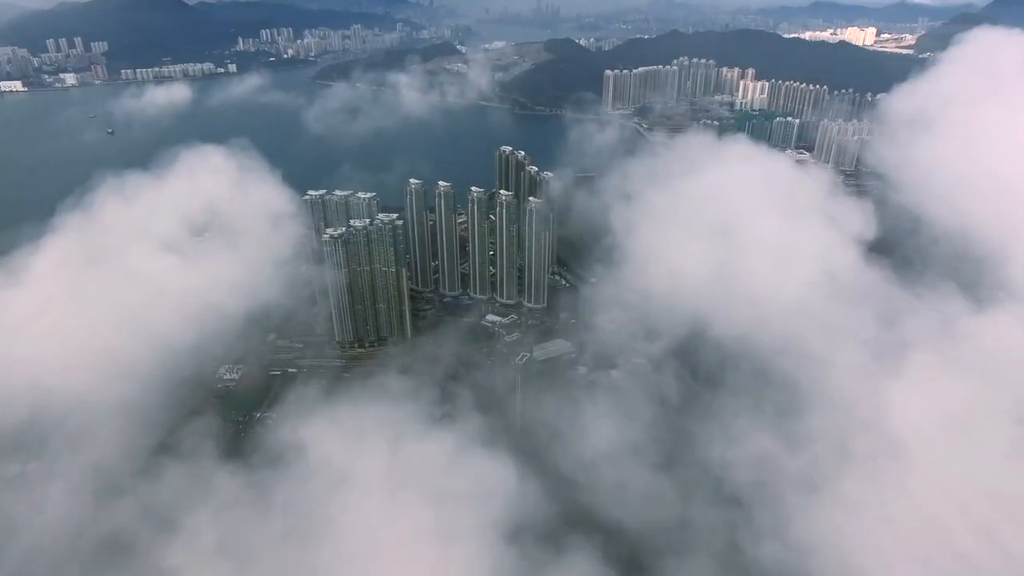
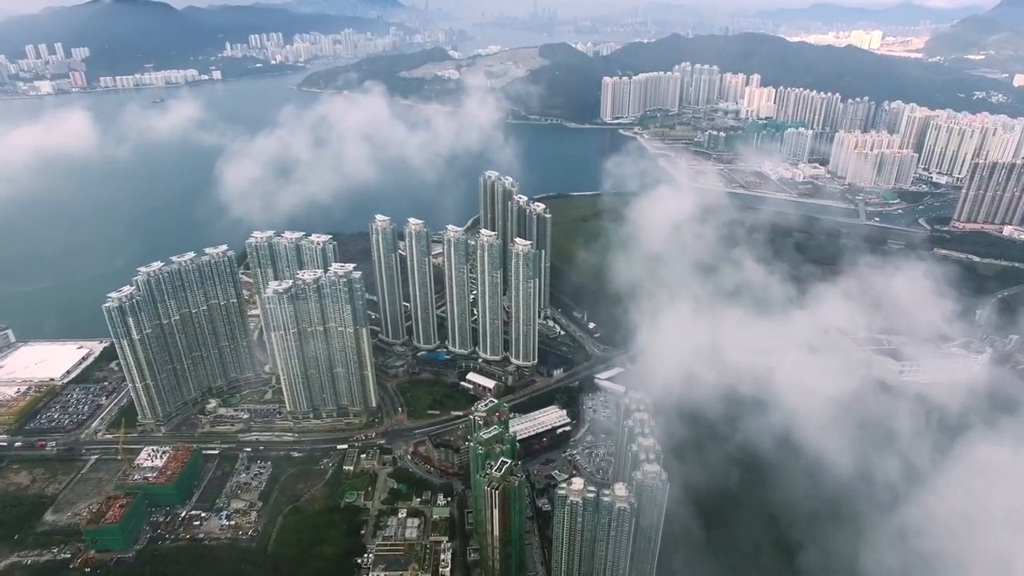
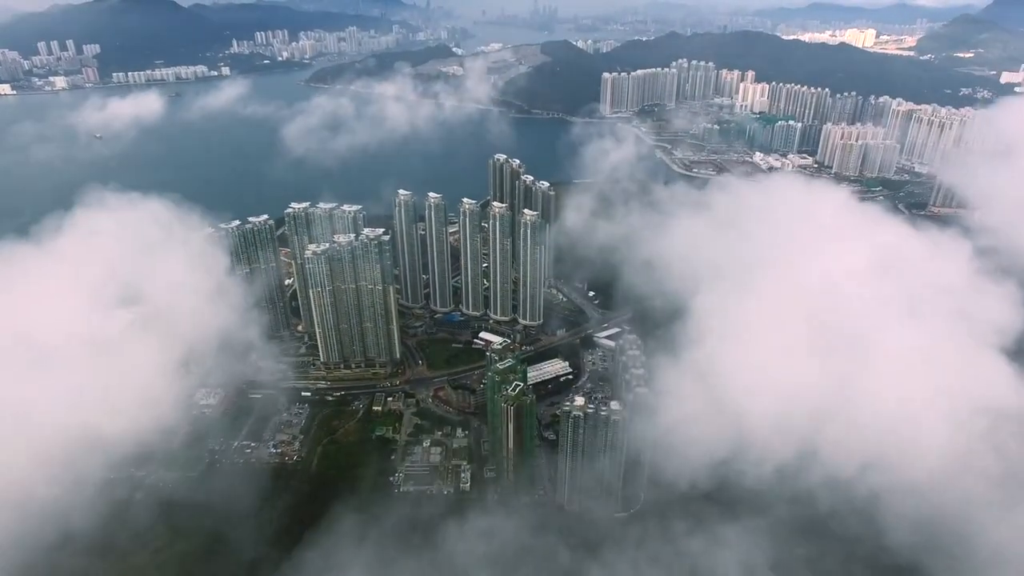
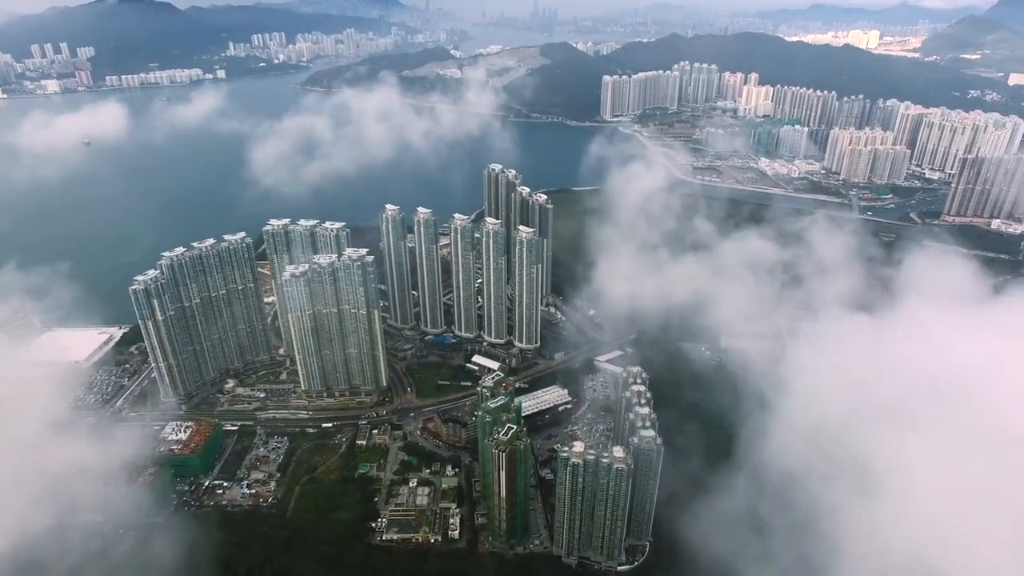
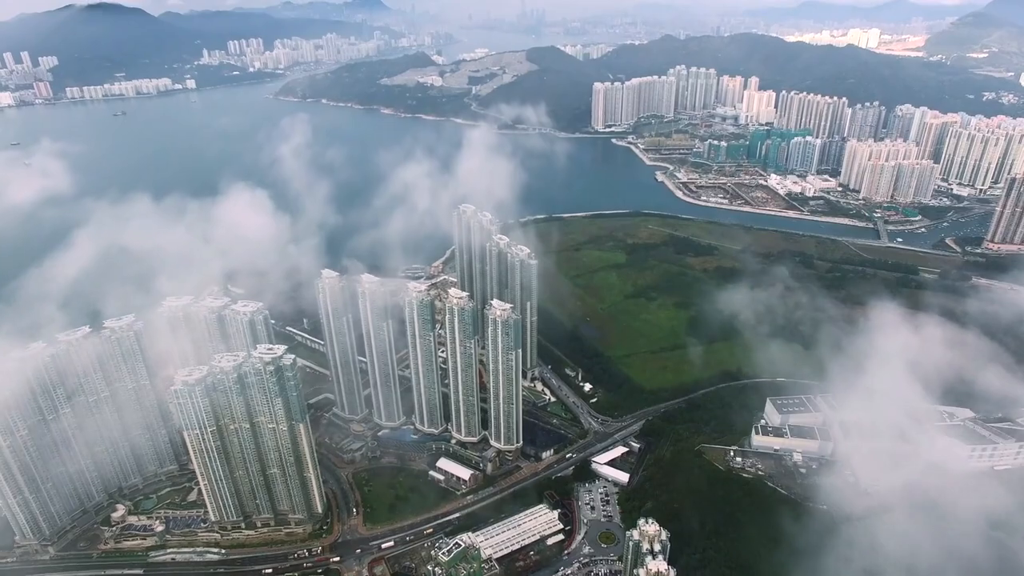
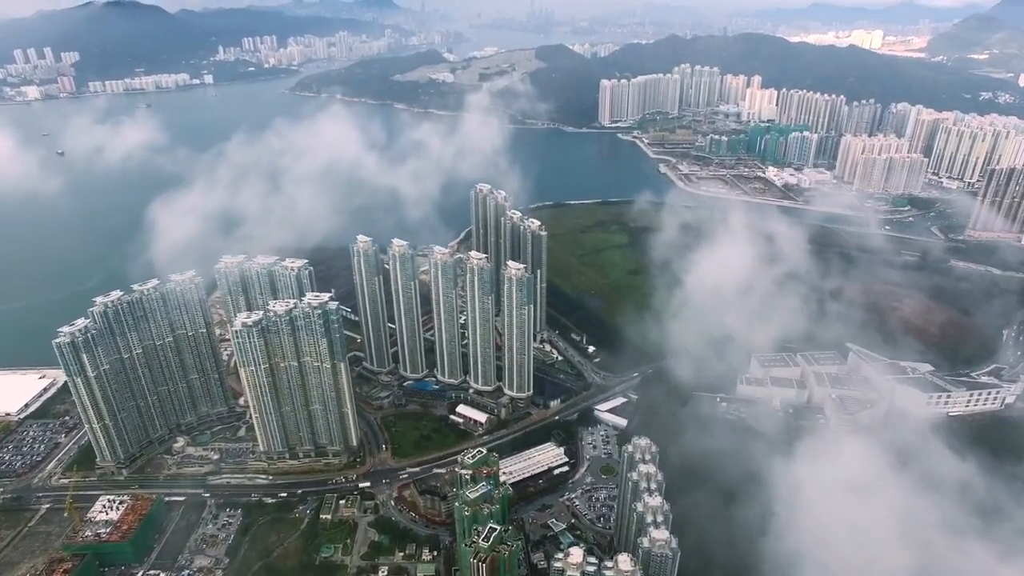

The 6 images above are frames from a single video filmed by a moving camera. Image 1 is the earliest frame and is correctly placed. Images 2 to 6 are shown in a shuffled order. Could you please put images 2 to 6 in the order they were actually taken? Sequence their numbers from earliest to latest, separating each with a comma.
3, 4, 2, 6, 5
